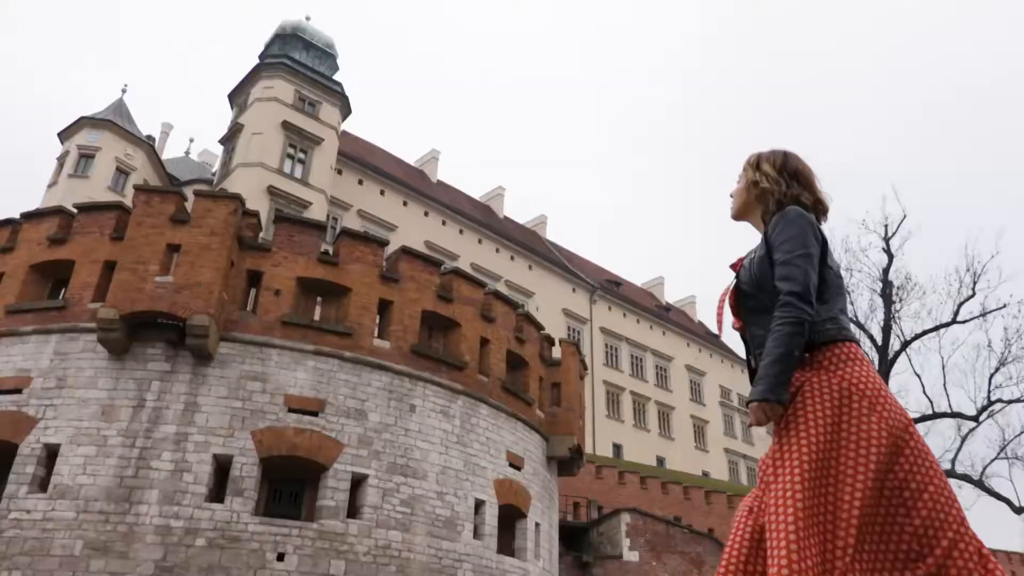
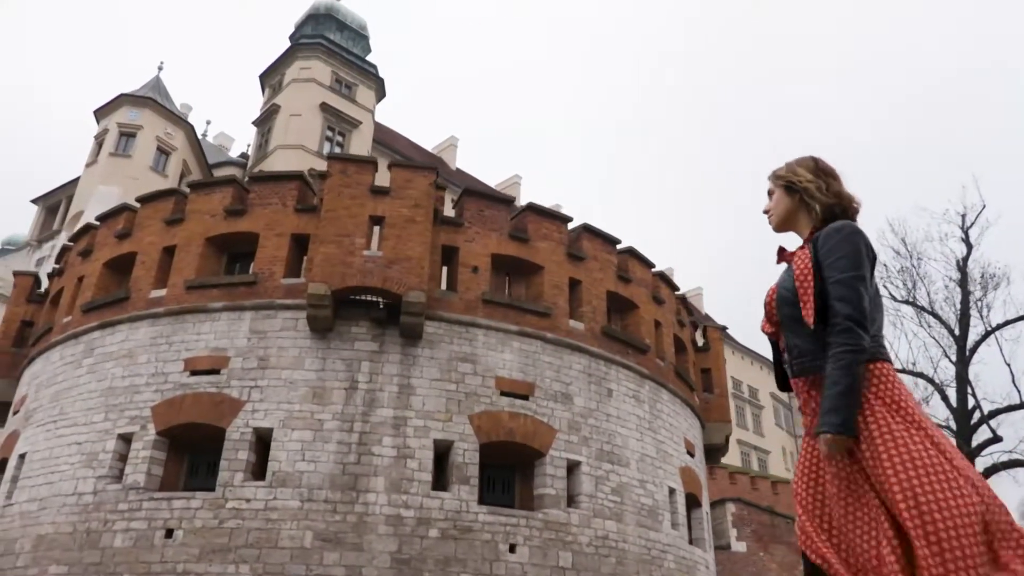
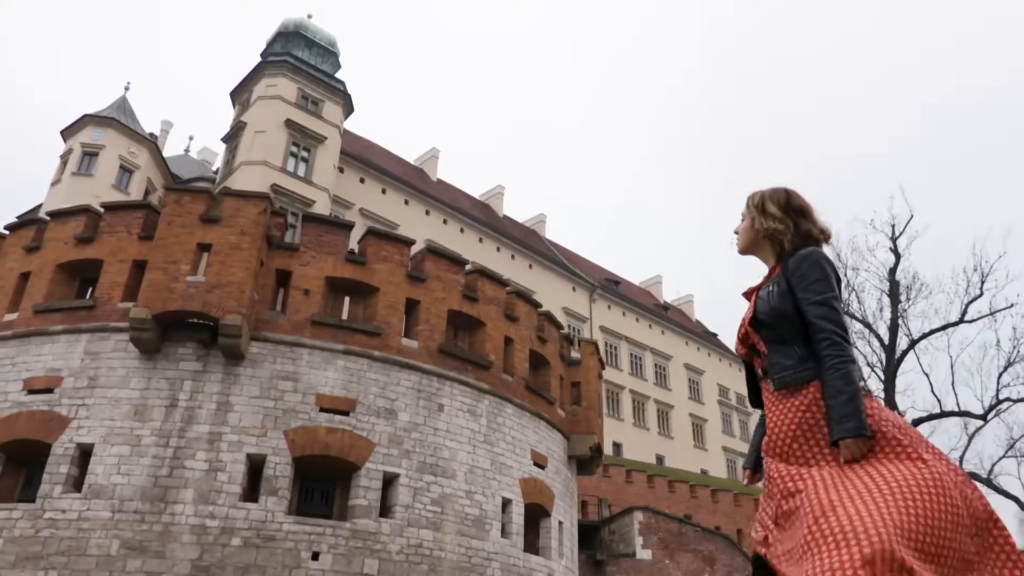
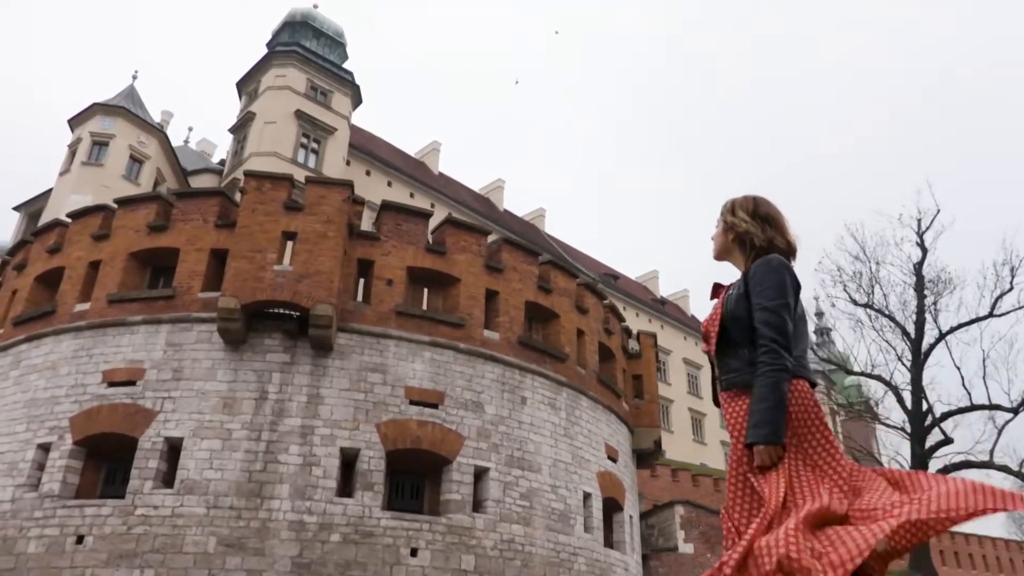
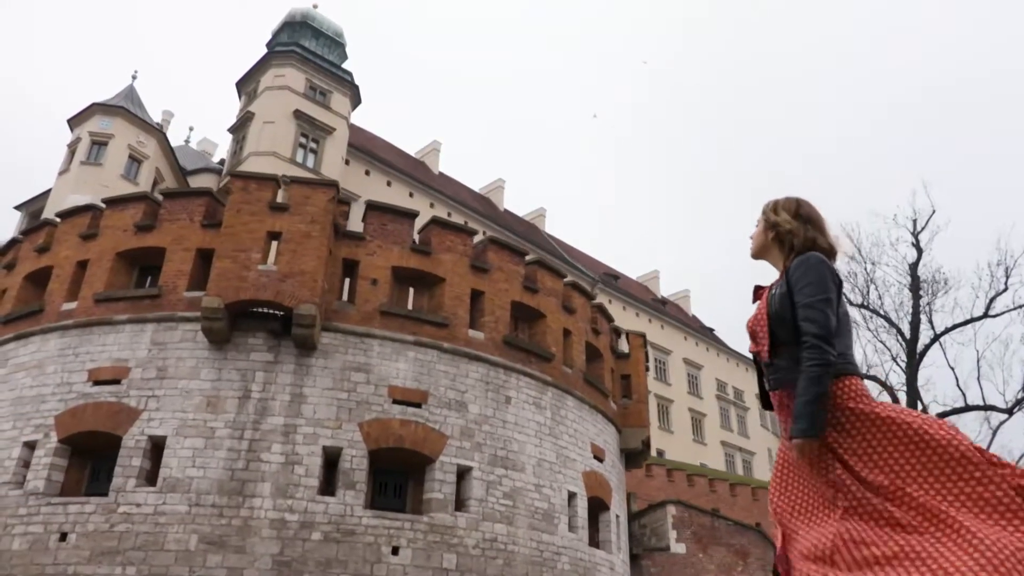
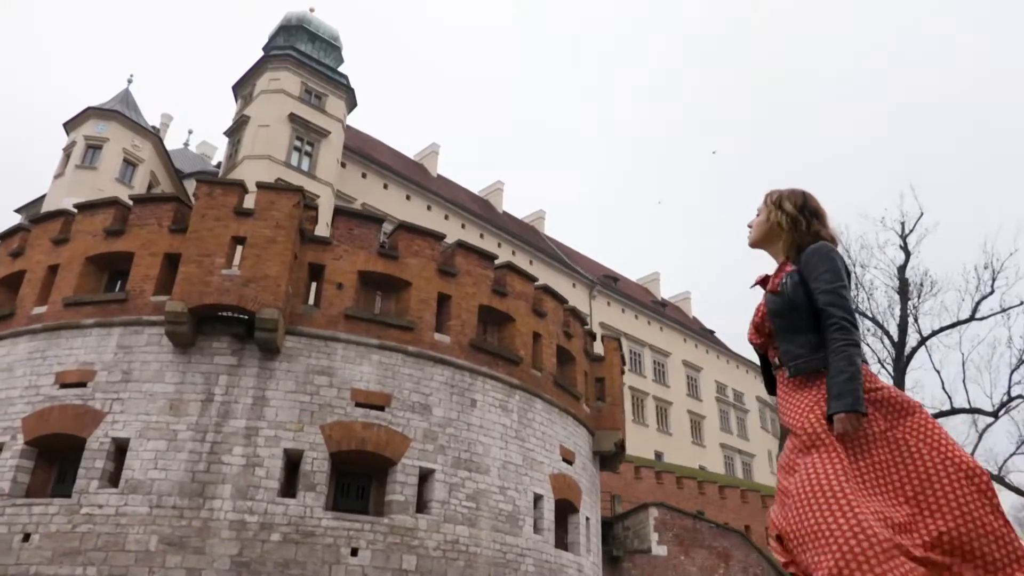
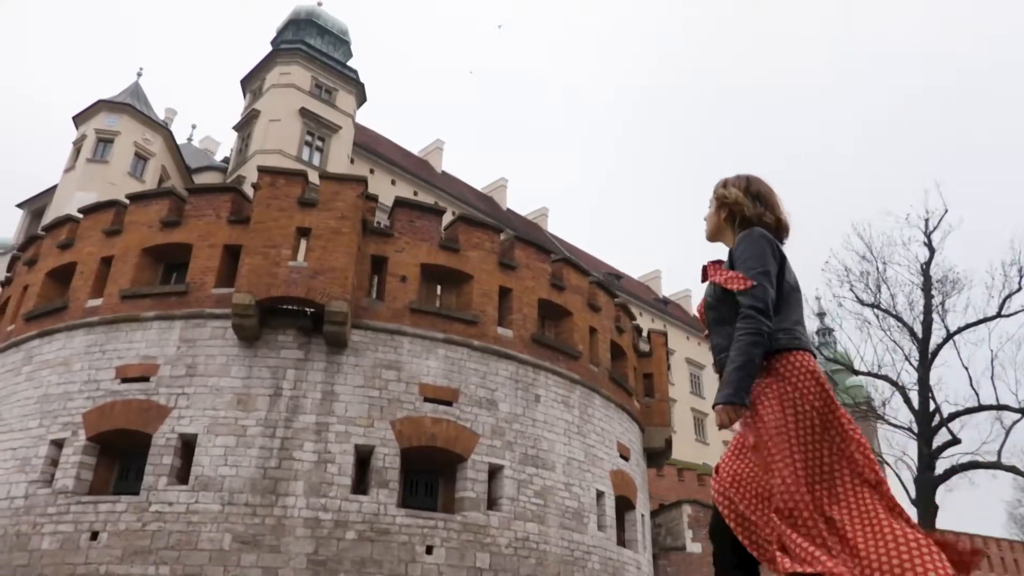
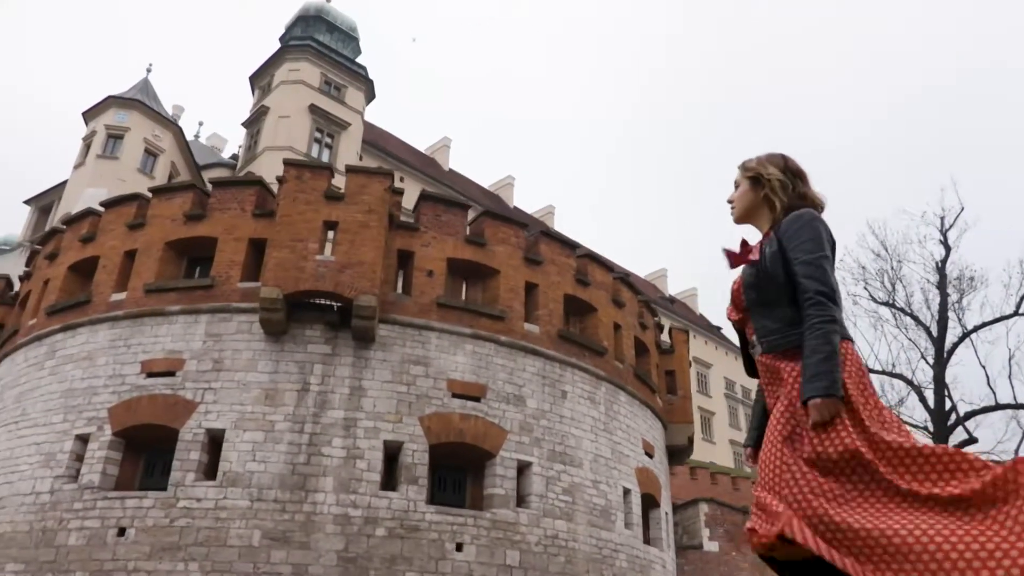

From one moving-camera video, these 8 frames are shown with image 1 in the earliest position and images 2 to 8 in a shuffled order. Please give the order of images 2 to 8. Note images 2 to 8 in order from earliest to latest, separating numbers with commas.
3, 6, 5, 4, 7, 8, 2
